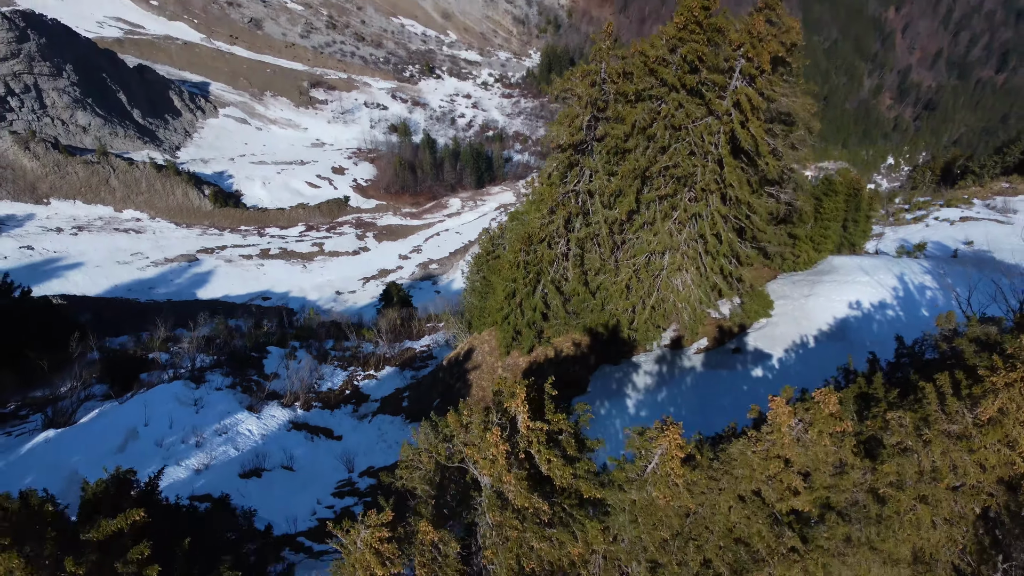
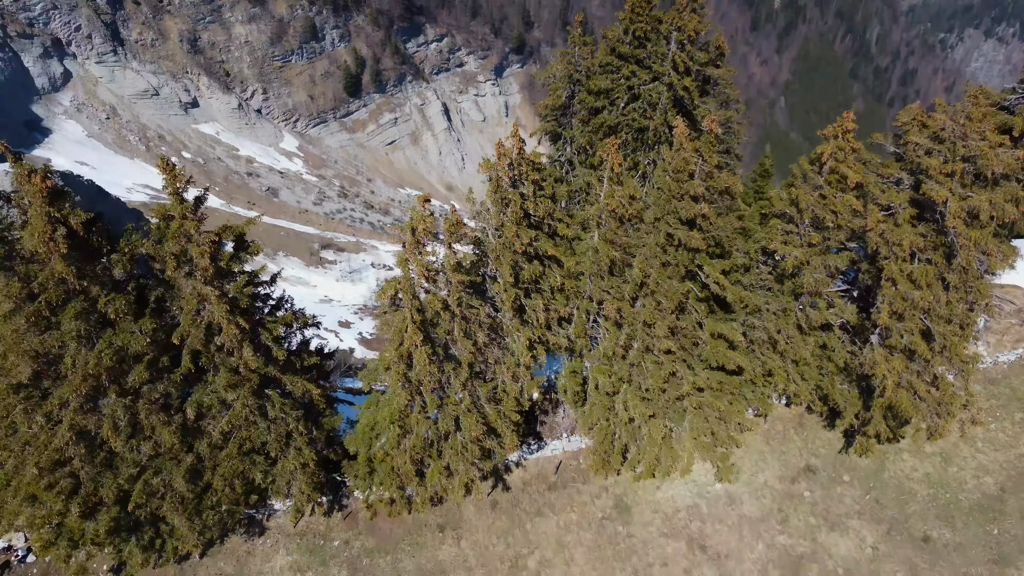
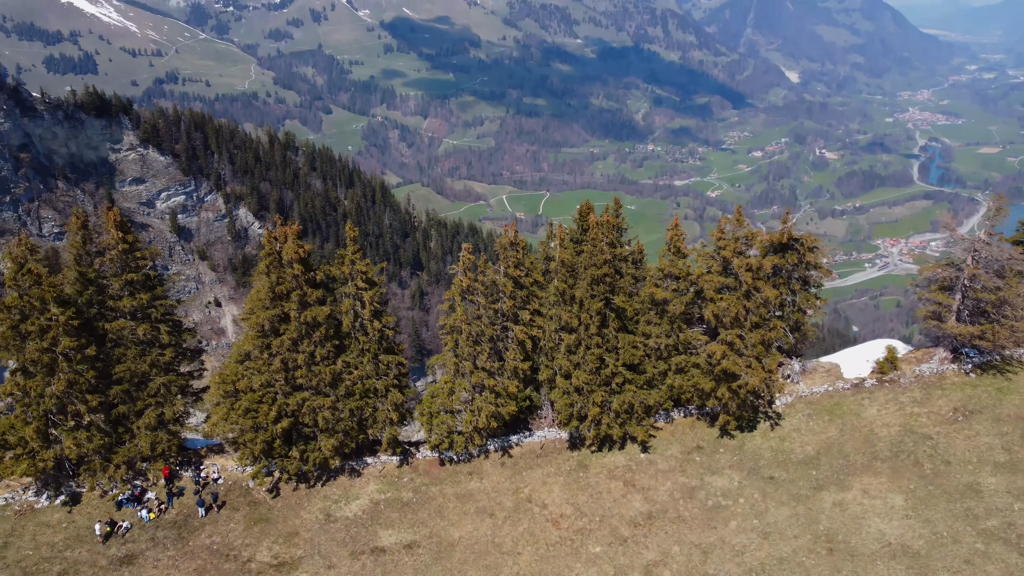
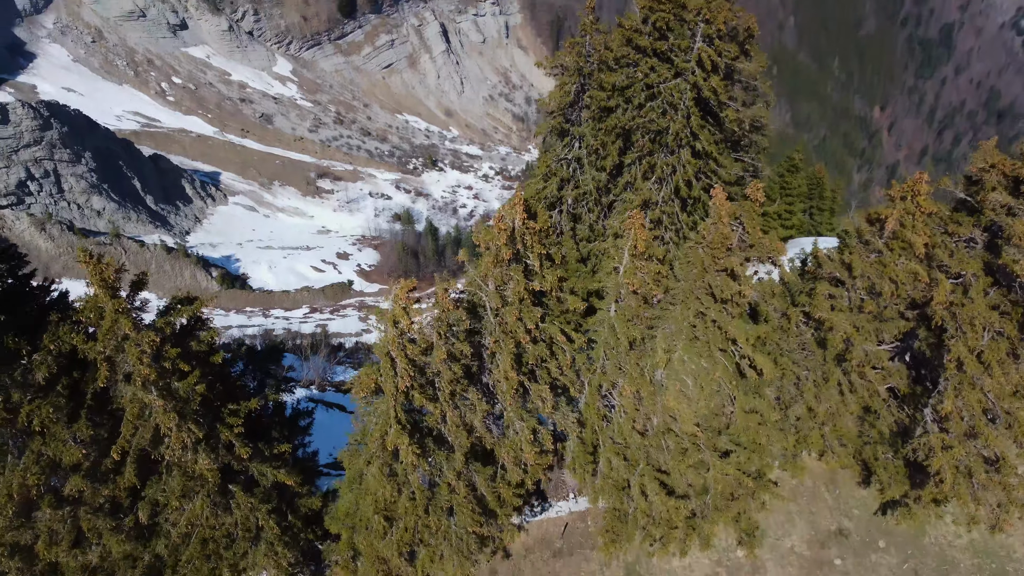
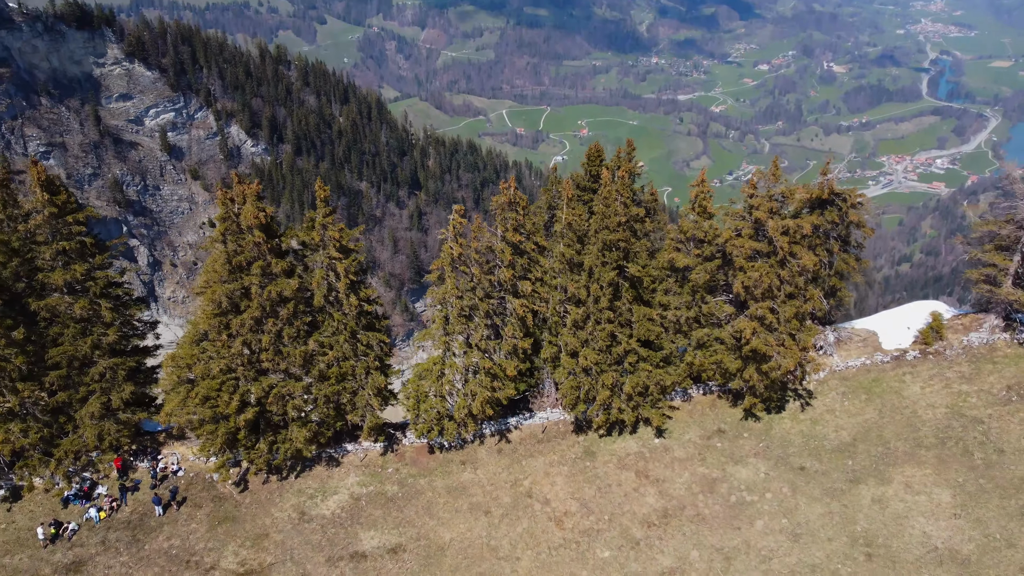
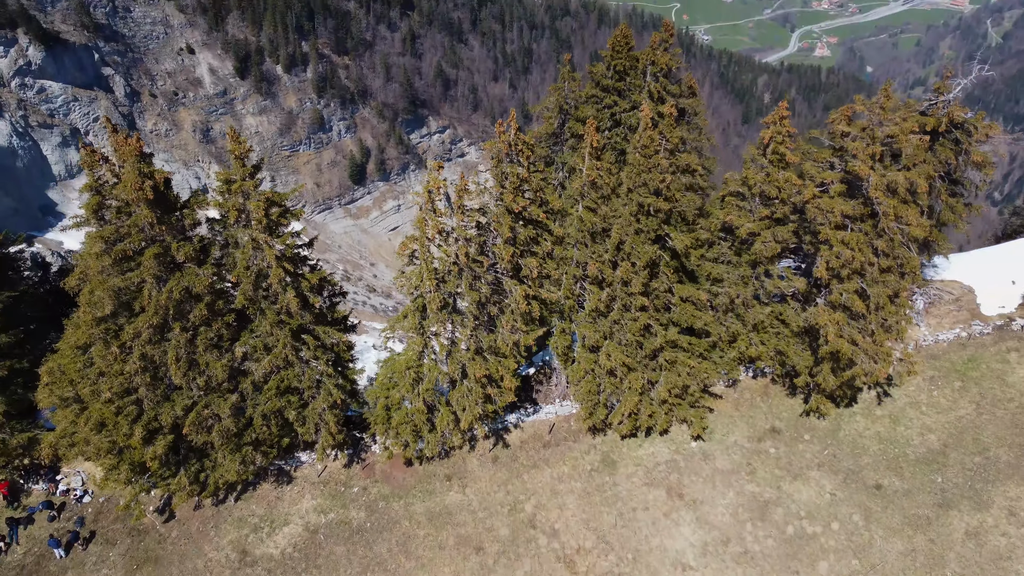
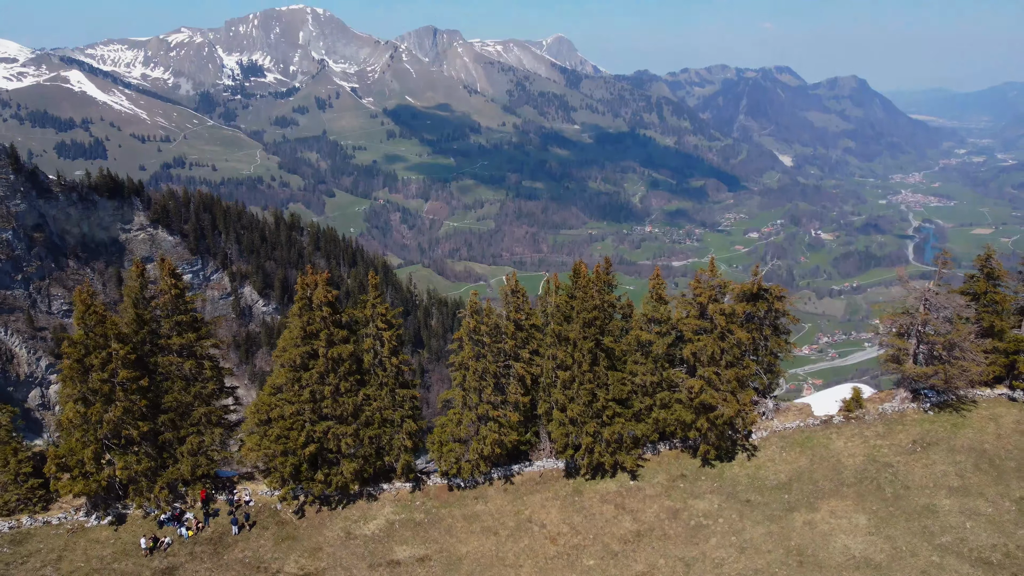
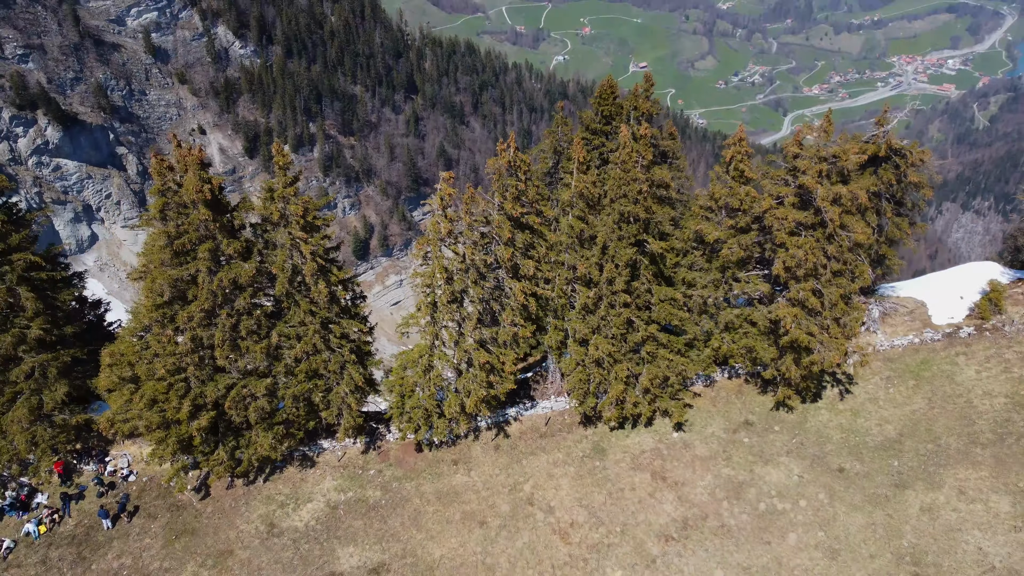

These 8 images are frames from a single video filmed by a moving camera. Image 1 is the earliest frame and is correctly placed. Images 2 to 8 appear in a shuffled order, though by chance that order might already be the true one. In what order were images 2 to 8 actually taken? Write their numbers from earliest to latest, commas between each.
4, 2, 6, 8, 5, 3, 7
